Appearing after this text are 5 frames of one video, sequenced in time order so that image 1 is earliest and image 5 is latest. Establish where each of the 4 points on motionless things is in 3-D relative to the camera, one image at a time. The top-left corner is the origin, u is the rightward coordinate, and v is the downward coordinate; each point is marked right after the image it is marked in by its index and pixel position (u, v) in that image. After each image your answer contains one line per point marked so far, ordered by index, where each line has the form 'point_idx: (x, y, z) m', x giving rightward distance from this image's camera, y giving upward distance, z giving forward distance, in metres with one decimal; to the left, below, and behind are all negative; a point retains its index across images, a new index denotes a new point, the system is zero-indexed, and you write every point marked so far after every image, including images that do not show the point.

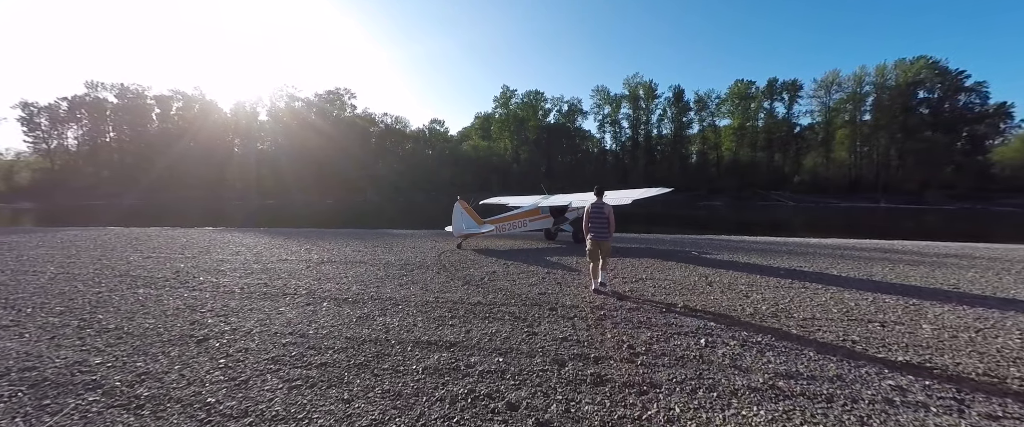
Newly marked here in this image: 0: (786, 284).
0: (+5.0, -1.3, +6.5) m
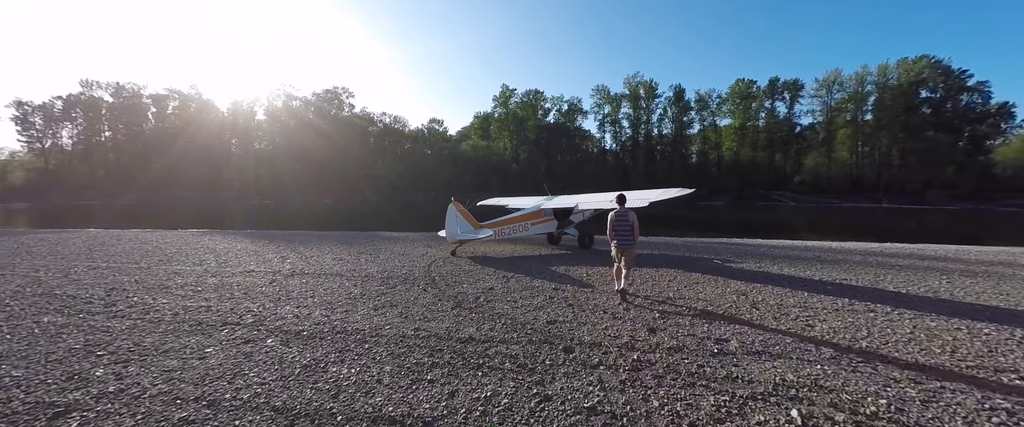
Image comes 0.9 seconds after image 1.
0: (+5.0, -1.4, +5.4) m
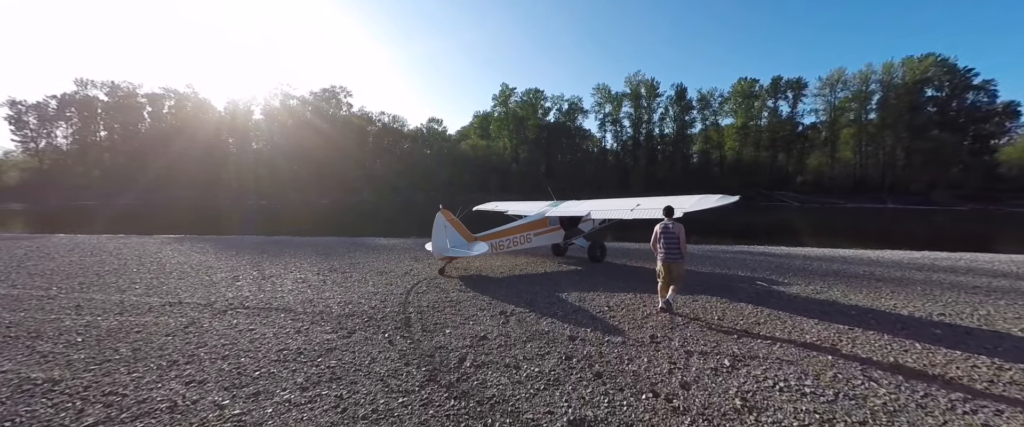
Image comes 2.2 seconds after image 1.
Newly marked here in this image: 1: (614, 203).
0: (+5.0, -1.6, +3.7) m
1: (+2.8, +0.3, +9.8) m
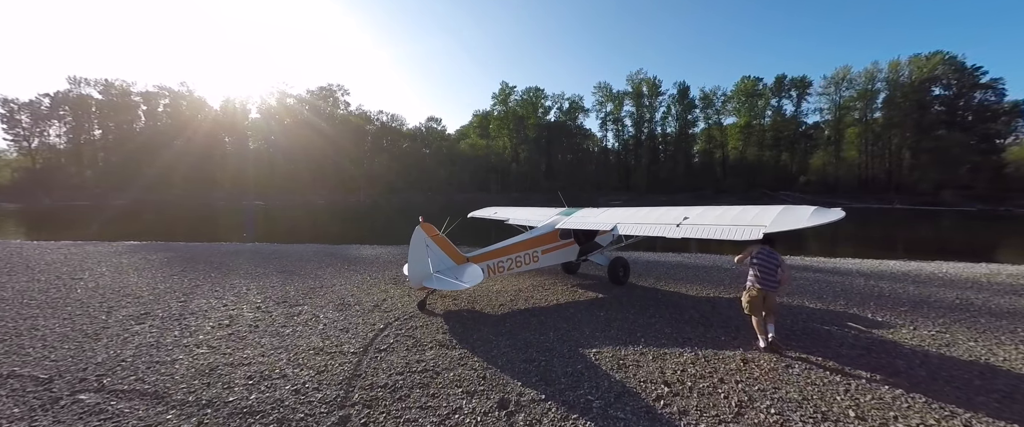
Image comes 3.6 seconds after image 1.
0: (+5.1, -1.9, +1.6) m
1: (+2.9, 0.0, +7.7) m
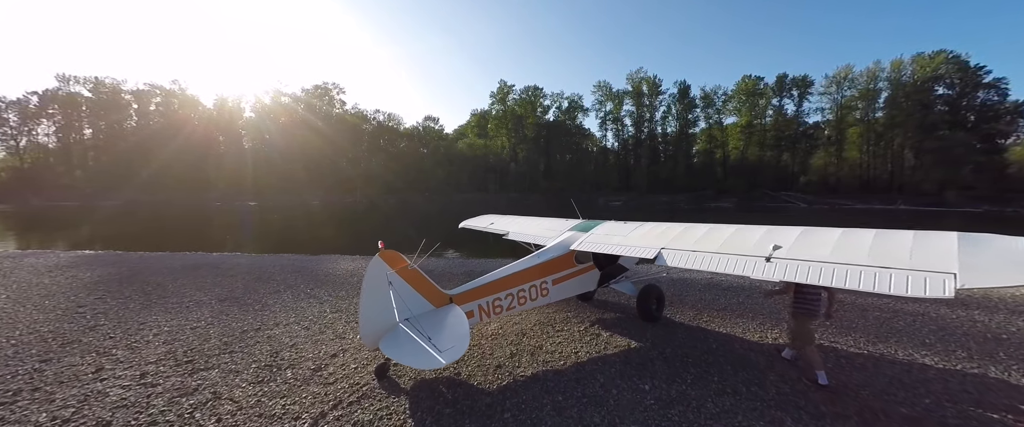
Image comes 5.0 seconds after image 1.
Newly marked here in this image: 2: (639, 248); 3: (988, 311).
0: (+5.1, -2.2, -0.4) m
1: (+2.9, -0.3, +5.6) m
2: (+2.0, -0.5, +5.9) m
3: (+11.1, -2.2, +8.4) m
